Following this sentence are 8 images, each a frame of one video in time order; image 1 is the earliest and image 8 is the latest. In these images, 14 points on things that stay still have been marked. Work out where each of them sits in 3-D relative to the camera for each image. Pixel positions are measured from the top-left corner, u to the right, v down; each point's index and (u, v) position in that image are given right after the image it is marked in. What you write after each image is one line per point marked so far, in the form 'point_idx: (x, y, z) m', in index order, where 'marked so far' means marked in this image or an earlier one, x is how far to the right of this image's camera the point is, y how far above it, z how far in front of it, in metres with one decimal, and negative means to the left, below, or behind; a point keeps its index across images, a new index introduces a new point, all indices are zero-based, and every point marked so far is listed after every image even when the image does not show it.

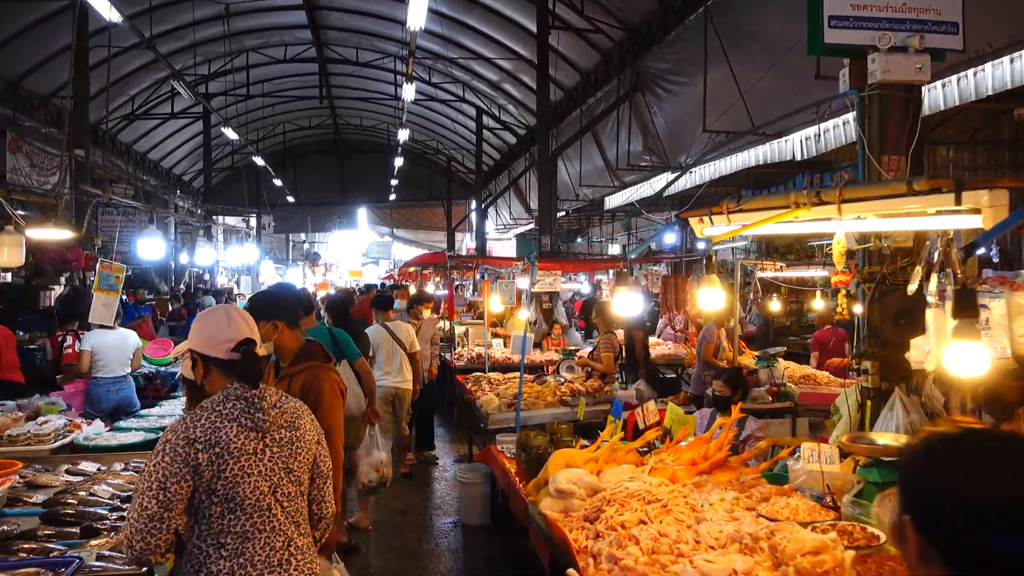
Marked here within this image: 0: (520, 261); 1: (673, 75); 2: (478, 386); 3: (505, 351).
0: (+0.1, +0.3, +7.6) m
1: (+2.2, +3.0, +9.4) m
2: (-0.3, -0.9, +5.9) m
3: (-0.1, -0.8, +8.3) m
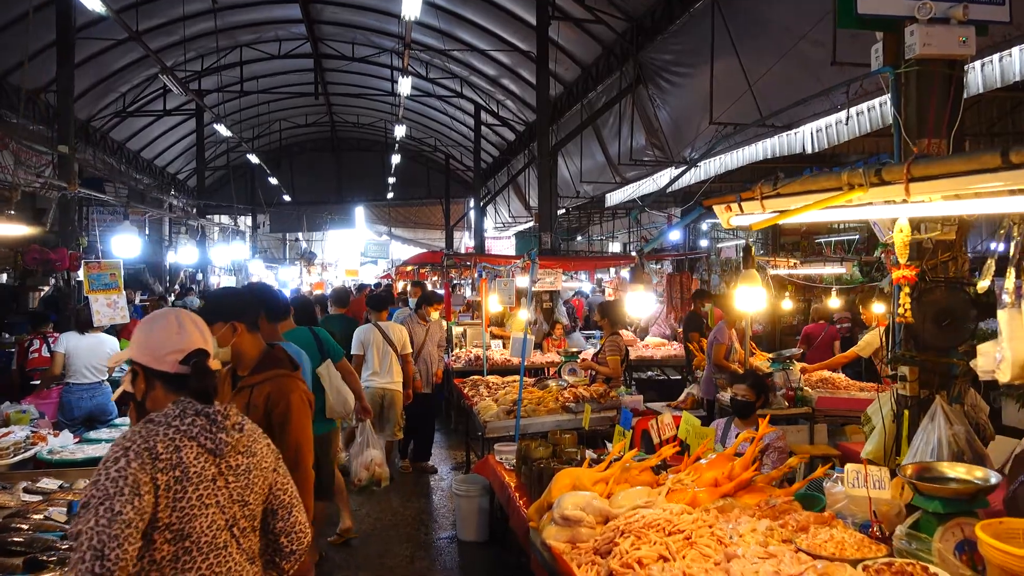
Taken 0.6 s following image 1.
0: (+0.1, +0.3, +7.3) m
1: (+2.2, +3.0, +9.1) m
2: (-0.3, -0.9, +5.6) m
3: (-0.1, -0.8, +8.0) m
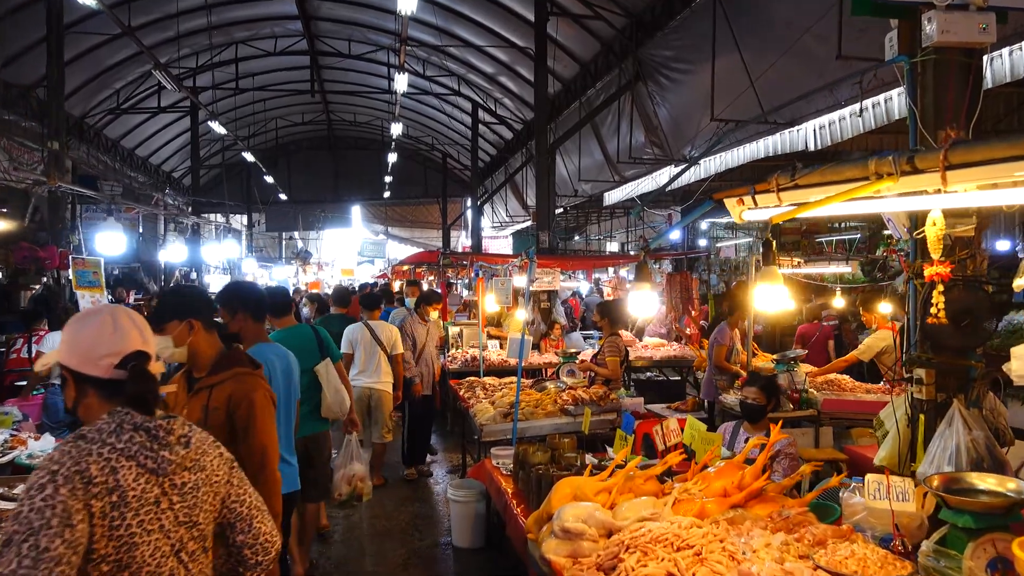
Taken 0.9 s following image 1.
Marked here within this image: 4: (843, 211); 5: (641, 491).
0: (+0.1, +0.3, +7.1) m
1: (+2.2, +3.0, +8.9) m
2: (-0.3, -0.8, +5.4) m
3: (-0.1, -0.8, +7.9) m
4: (+1.2, +0.3, +2.4) m
5: (+0.5, -0.7, +2.4) m
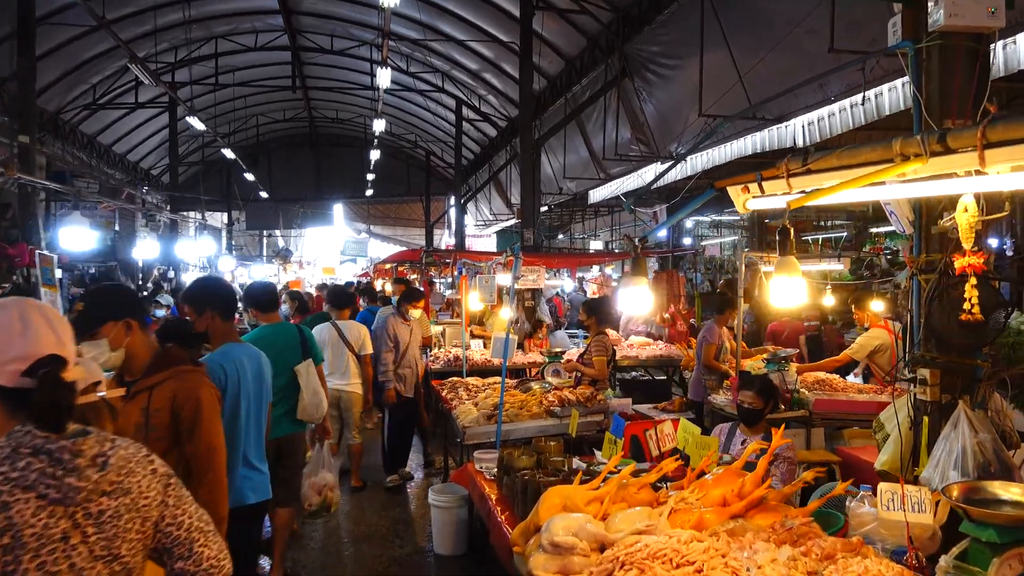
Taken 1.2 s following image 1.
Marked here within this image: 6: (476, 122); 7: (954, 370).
0: (-0.1, +0.3, +7.0) m
1: (+2.0, +3.0, +8.8) m
2: (-0.5, -0.8, +5.3) m
3: (-0.3, -0.7, +7.7) m
4: (+1.1, +0.3, +2.3) m
5: (+0.4, -0.7, +2.2) m
6: (-1.0, +4.4, +17.7) m
7: (+1.7, -0.3, +2.6) m
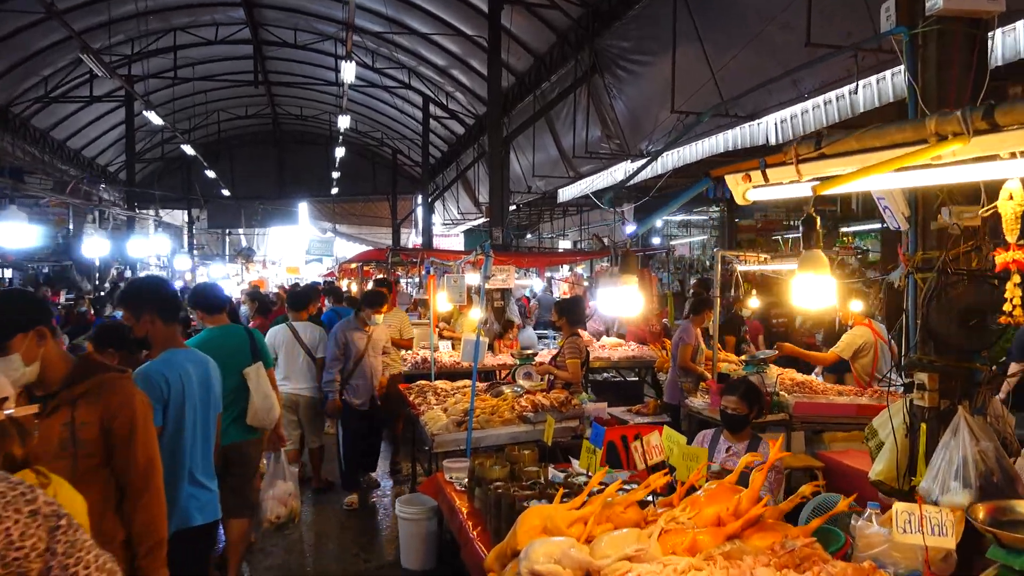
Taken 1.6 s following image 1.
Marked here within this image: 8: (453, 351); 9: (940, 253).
0: (-0.4, +0.3, +6.7) m
1: (+1.6, +3.0, +8.7) m
2: (-0.7, -0.8, +5.0) m
3: (-0.7, -0.7, +7.5) m
4: (+1.0, +0.3, +2.1) m
5: (+0.3, -0.7, +2.0) m
6: (-1.8, +4.4, +17.4) m
7: (+1.6, -0.3, +2.4) m
8: (-0.7, -0.7, +7.7) m
9: (+1.6, +0.1, +2.4) m
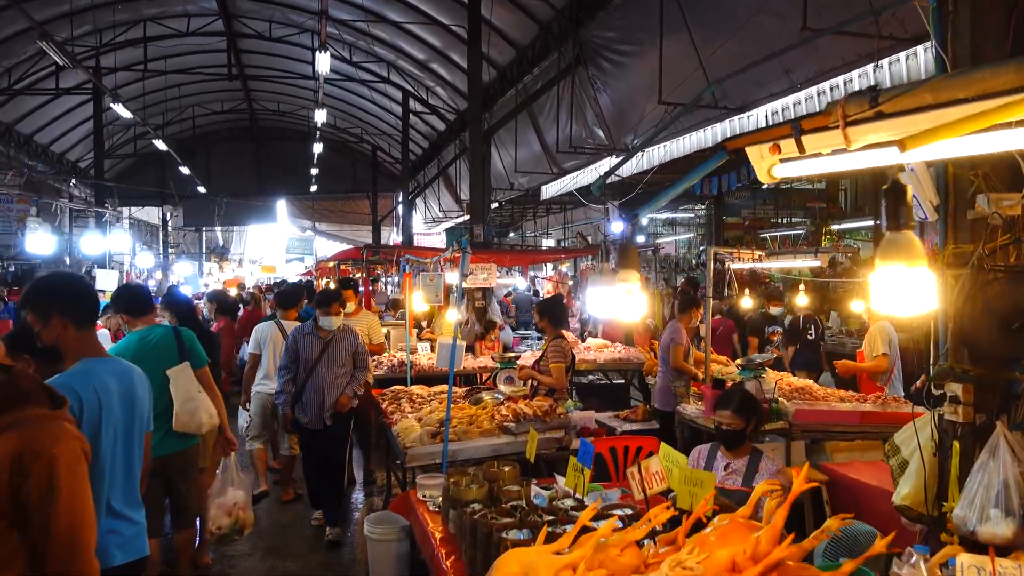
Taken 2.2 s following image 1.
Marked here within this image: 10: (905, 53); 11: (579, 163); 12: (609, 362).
0: (-0.6, +0.3, +6.4) m
1: (+1.4, +3.0, +8.4) m
2: (-0.8, -0.8, +4.7) m
3: (-0.9, -0.7, +7.1) m
4: (+1.0, +0.3, +1.8) m
5: (+0.3, -0.7, +1.7) m
6: (-2.2, +4.4, +17.1) m
7: (+1.5, -0.3, +2.1) m
8: (-0.9, -0.7, +7.3) m
9: (+1.5, +0.1, +2.1) m
10: (+2.8, +1.7, +5.0) m
11: (+1.0, +1.9, +10.2) m
12: (+1.0, -0.8, +7.2) m
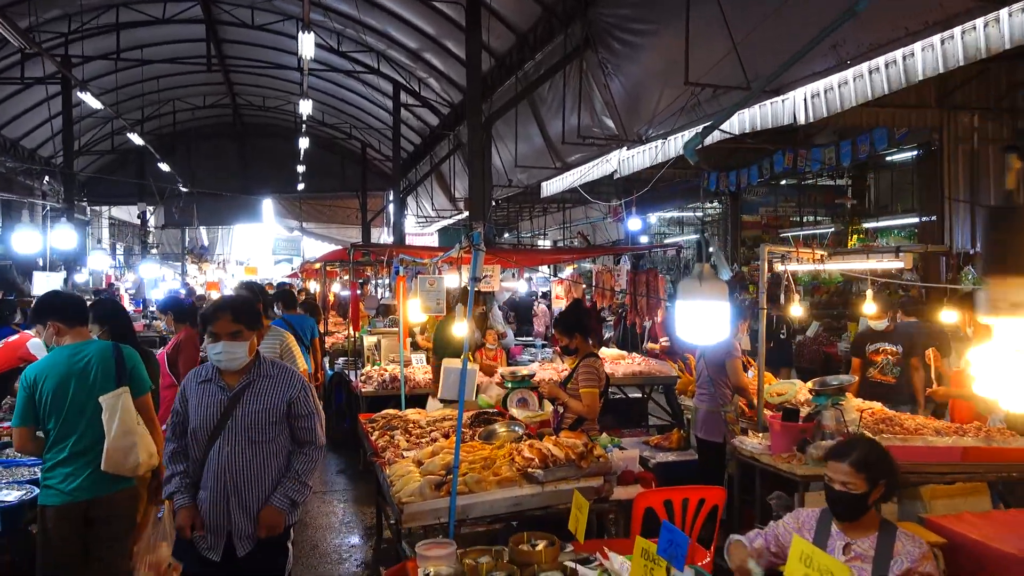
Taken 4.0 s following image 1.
0: (-0.5, +0.3, +5.5) m
1: (+1.4, +3.0, +7.6) m
2: (-0.7, -0.9, +3.8) m
3: (-0.8, -0.8, +6.3) m
4: (+1.1, +0.3, +1.0) m
5: (+0.4, -0.7, +0.9) m
6: (-2.3, +4.3, +16.2) m
7: (+1.7, -0.3, +1.3) m
8: (-0.8, -0.8, +6.5) m
9: (+1.6, +0.1, +1.3) m
10: (+2.9, +1.7, +4.2) m
11: (+1.0, +1.9, +9.4) m
12: (+1.1, -0.8, +6.3) m
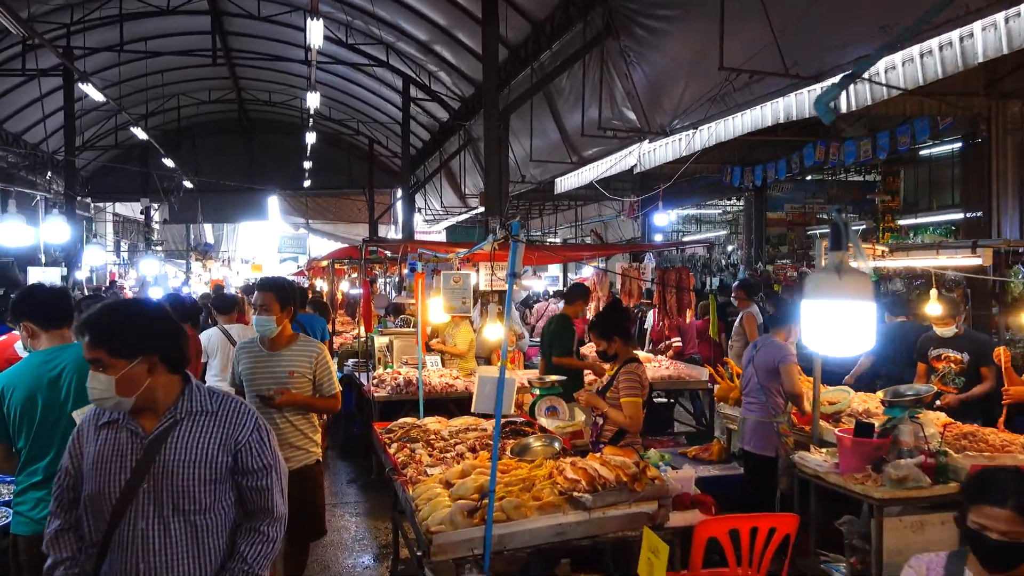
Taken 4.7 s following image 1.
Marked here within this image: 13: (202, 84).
0: (-0.3, +0.3, +5.2) m
1: (+1.6, +3.0, +7.2) m
2: (-0.5, -0.8, +3.5) m
3: (-0.6, -0.8, +5.9) m
4: (+1.3, +0.3, +0.6) m
5: (+0.6, -0.7, +0.5) m
6: (-2.0, +4.4, +15.8) m
7: (+1.8, -0.3, +0.9) m
8: (-0.6, -0.7, +6.1) m
9: (+1.8, +0.1, +0.9) m
10: (+3.1, +1.7, +3.8) m
11: (+1.2, +1.9, +9.0) m
12: (+1.3, -0.8, +6.0) m
13: (-8.8, +5.8, +19.0) m
